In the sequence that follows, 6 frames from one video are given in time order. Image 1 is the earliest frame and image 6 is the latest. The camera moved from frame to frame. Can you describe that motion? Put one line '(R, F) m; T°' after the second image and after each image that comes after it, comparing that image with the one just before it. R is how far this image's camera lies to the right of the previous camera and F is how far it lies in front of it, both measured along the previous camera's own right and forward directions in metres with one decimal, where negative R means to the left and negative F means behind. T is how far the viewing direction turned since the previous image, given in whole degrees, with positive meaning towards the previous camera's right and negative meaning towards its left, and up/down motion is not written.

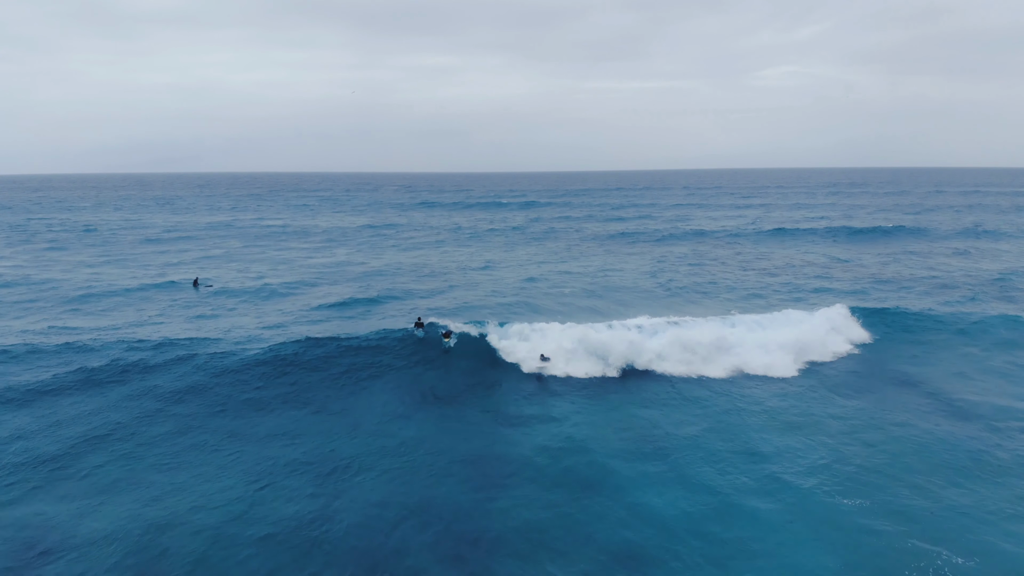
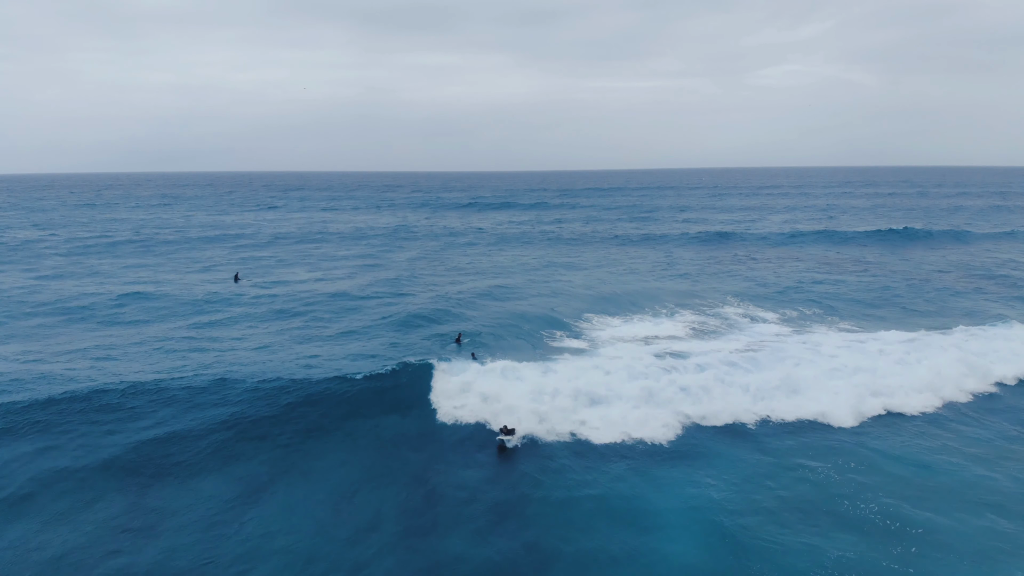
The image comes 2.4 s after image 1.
(-1.3, -0.3) m; 0°
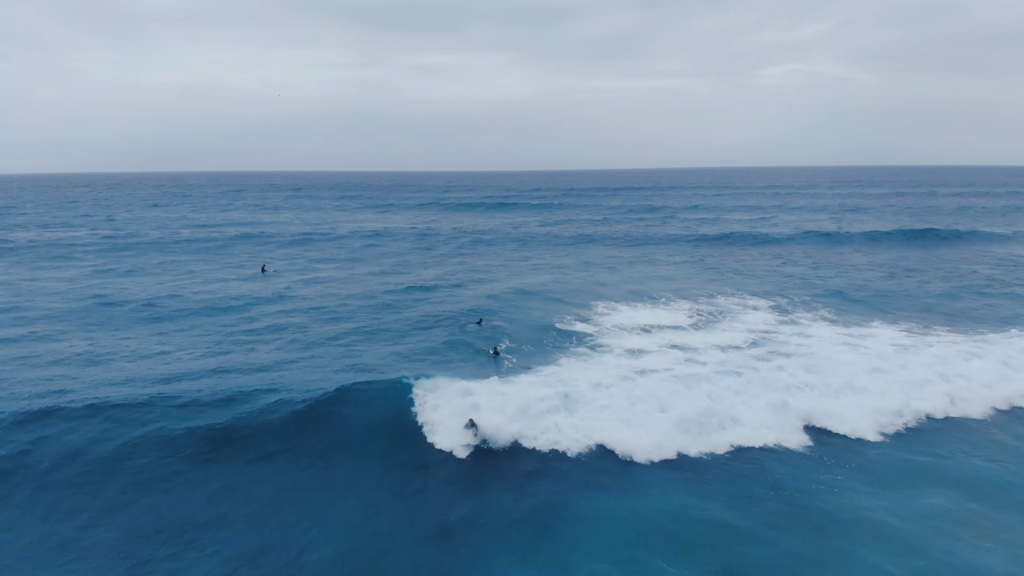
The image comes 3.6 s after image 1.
(-0.4, +3.4) m; 0°
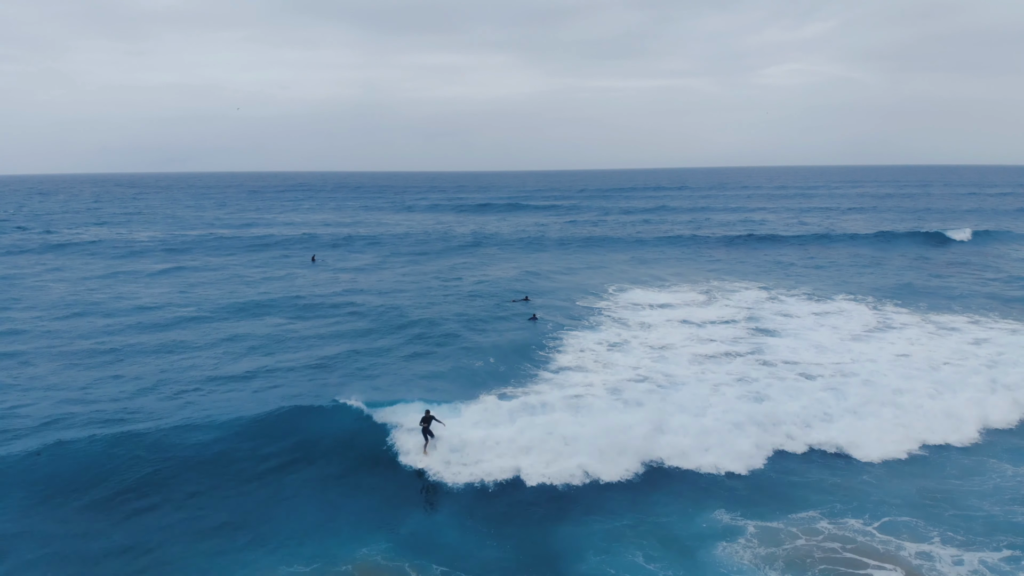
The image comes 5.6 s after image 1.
(-1.2, -2.2) m; 0°
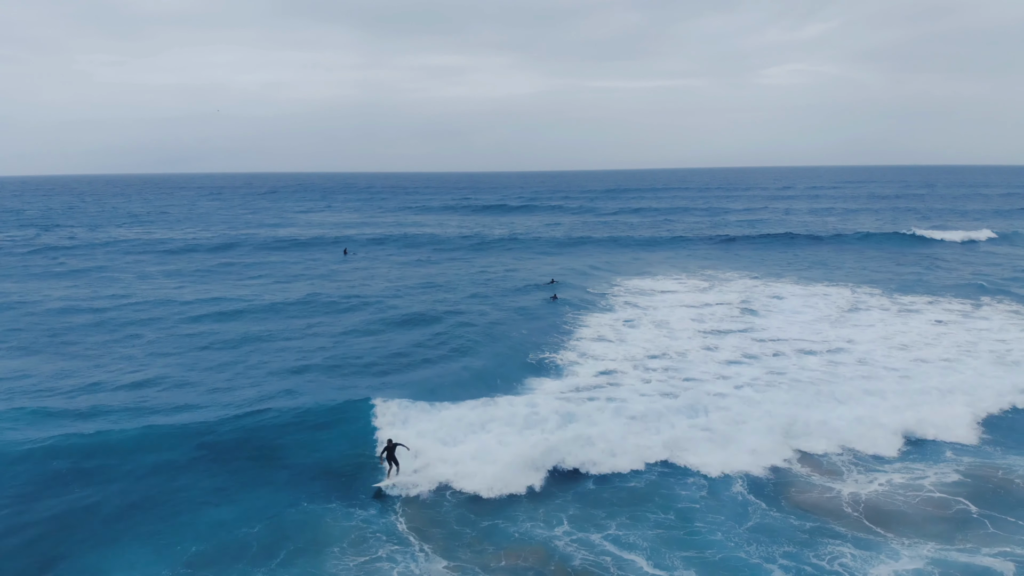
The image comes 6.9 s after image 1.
(-0.9, -2.4) m; 0°
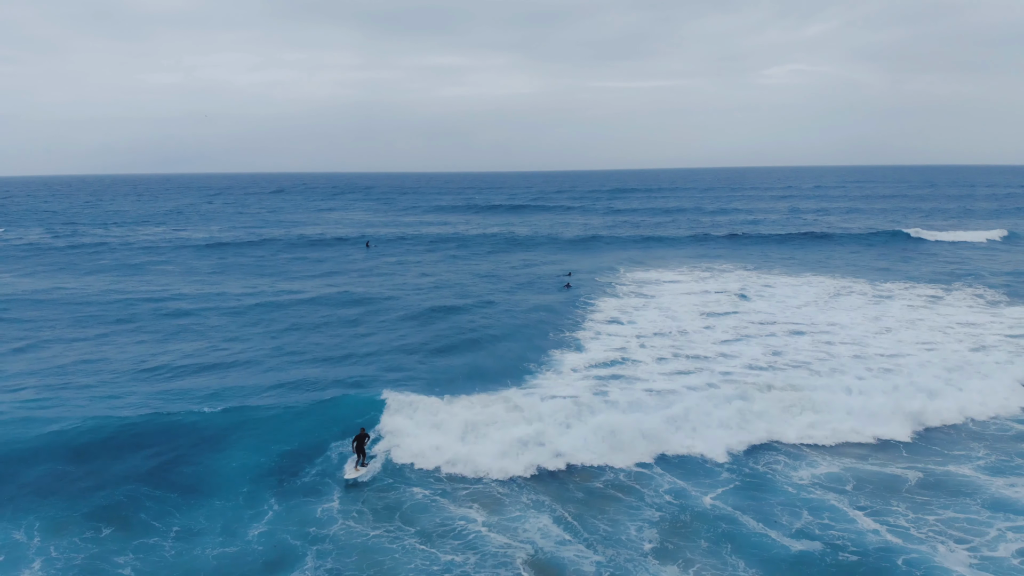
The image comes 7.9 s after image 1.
(-0.3, -2.7) m; 0°
